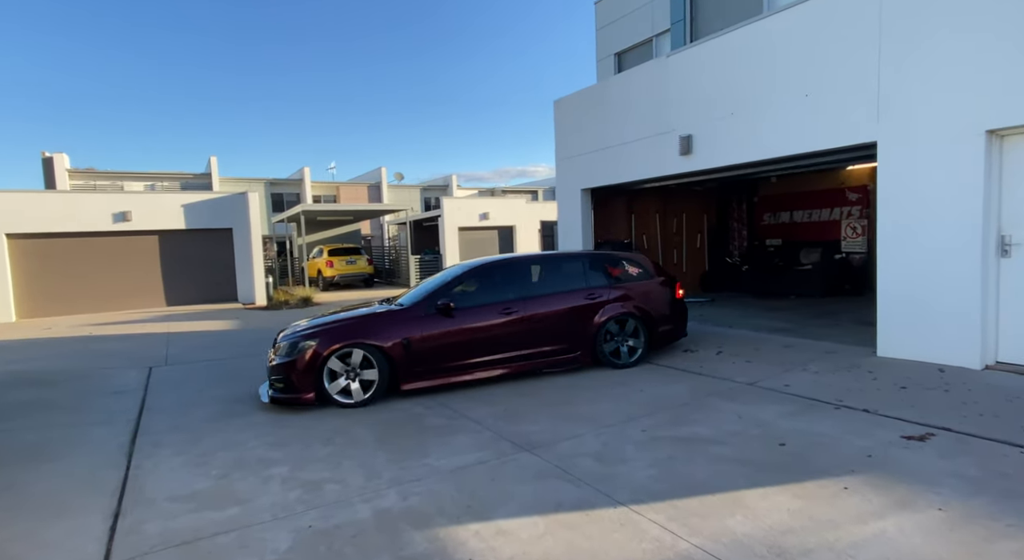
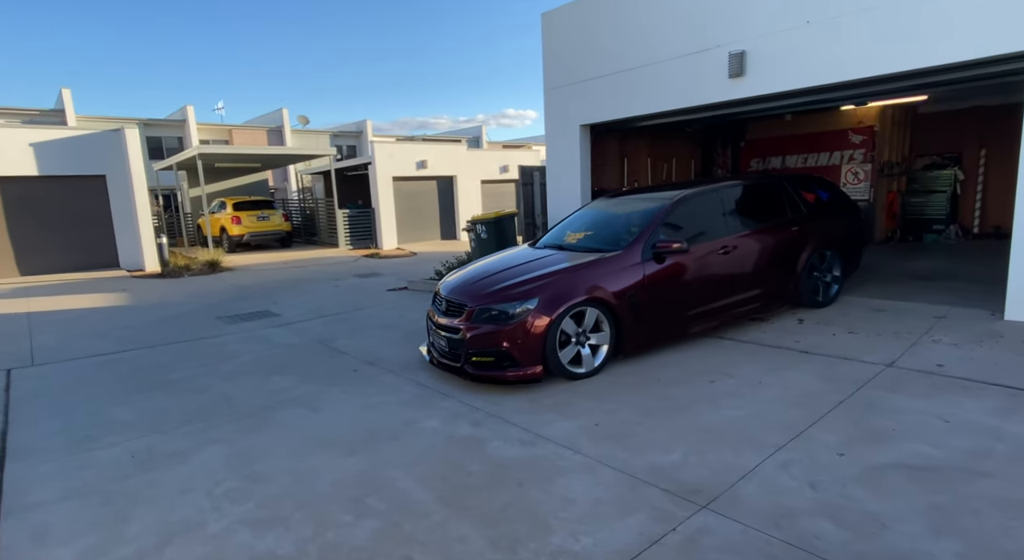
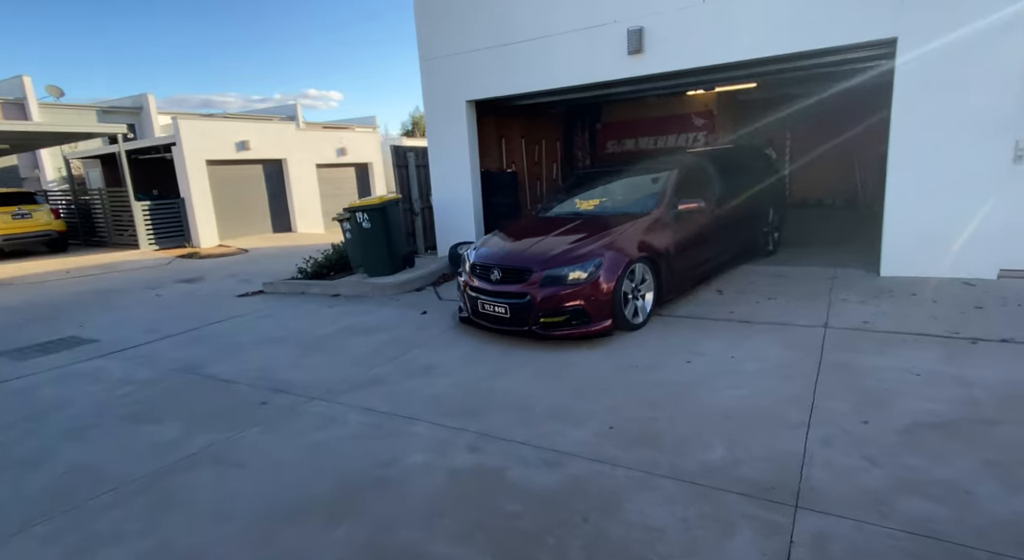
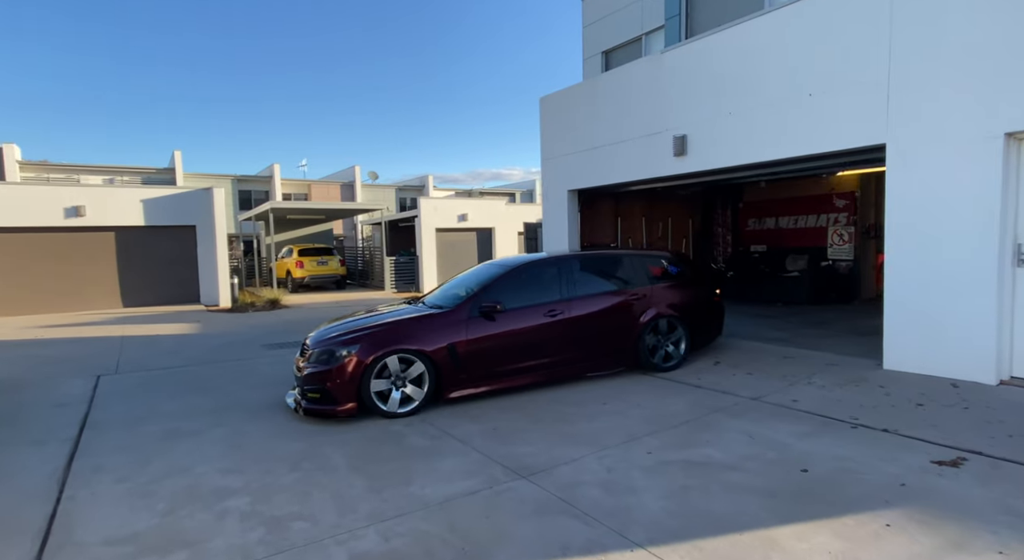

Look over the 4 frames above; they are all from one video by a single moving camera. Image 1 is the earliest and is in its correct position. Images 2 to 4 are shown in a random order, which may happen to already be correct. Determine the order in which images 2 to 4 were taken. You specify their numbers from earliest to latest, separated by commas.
4, 2, 3
